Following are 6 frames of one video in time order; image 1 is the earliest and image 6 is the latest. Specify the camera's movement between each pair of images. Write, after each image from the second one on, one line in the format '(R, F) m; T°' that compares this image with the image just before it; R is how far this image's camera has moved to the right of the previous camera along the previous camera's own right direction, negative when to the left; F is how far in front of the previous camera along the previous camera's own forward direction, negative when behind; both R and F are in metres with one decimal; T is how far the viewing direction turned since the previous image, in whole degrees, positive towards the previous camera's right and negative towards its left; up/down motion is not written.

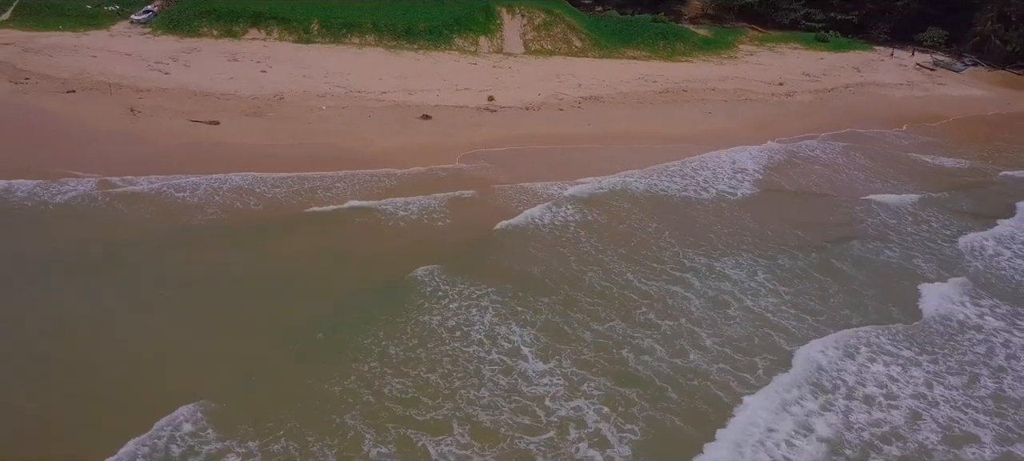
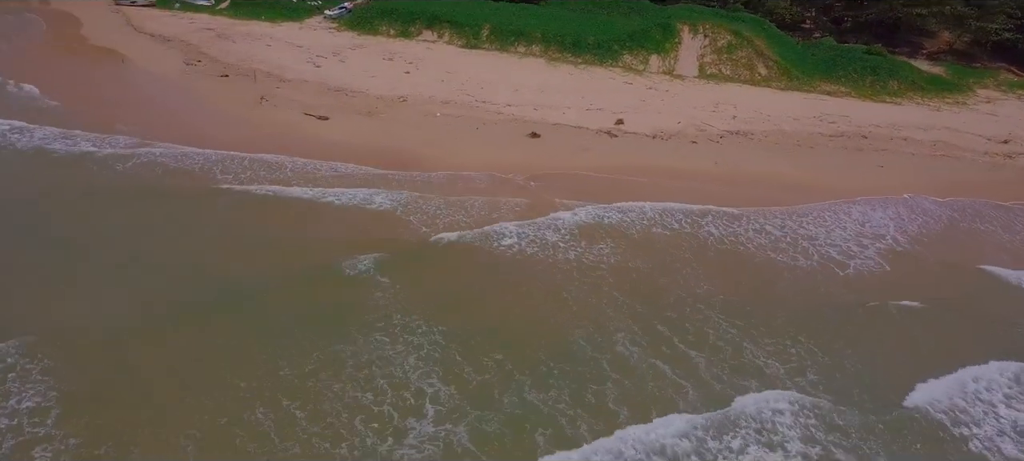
(+4.6, +2.2) m; -19°
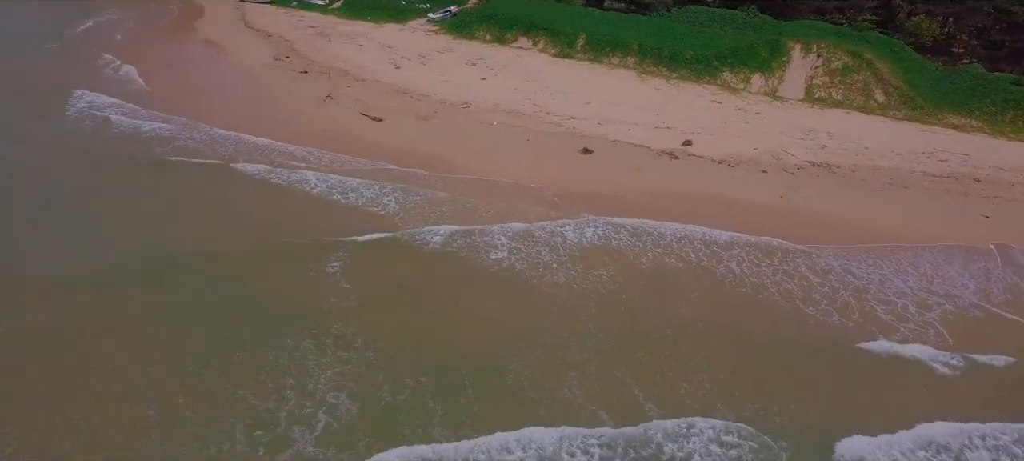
(+3.3, +1.1) m; -12°
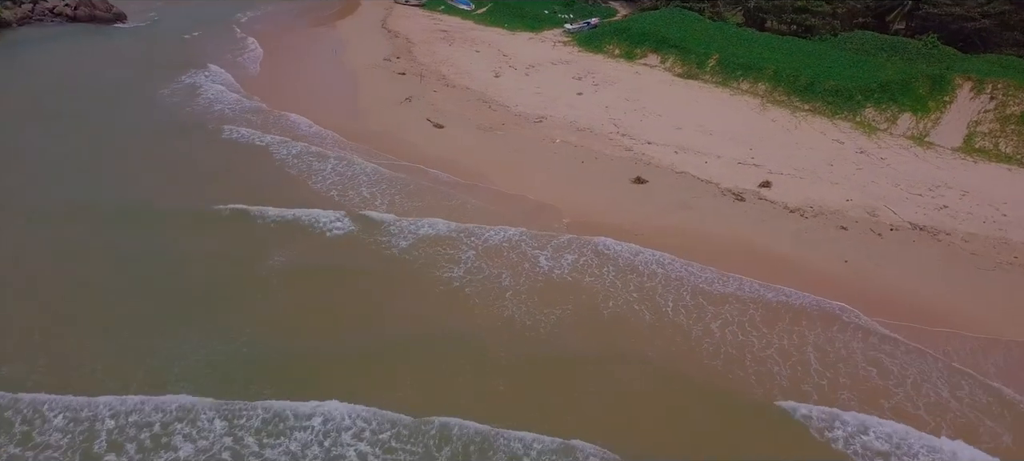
(+4.9, +1.9) m; -17°
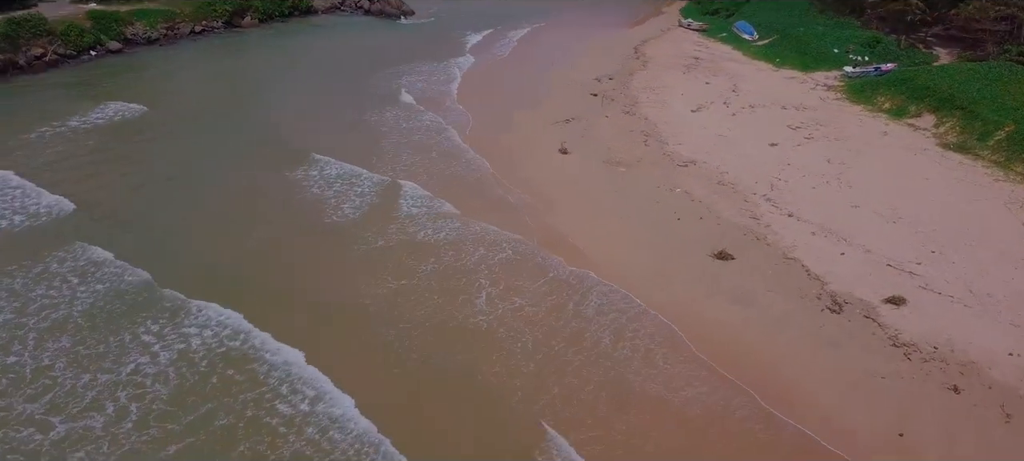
(+7.7, +3.7) m; -31°
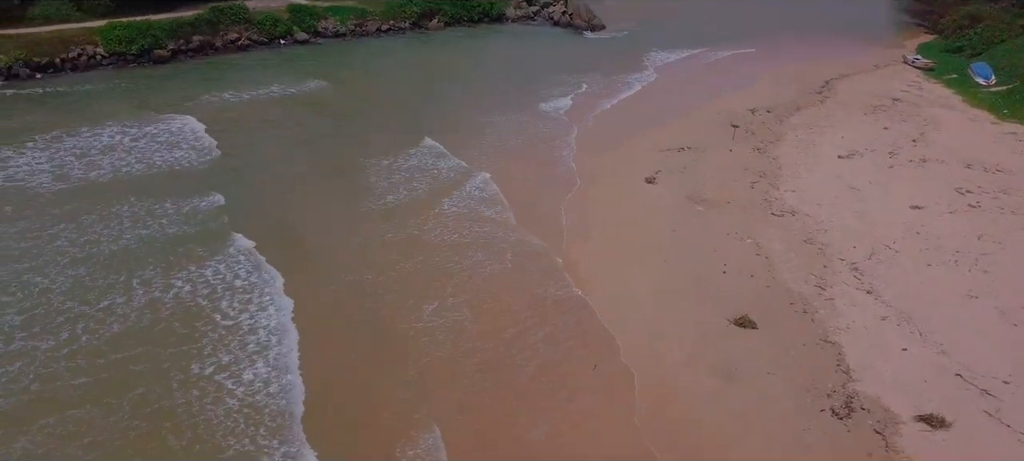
(+5.3, +1.9) m; -21°
